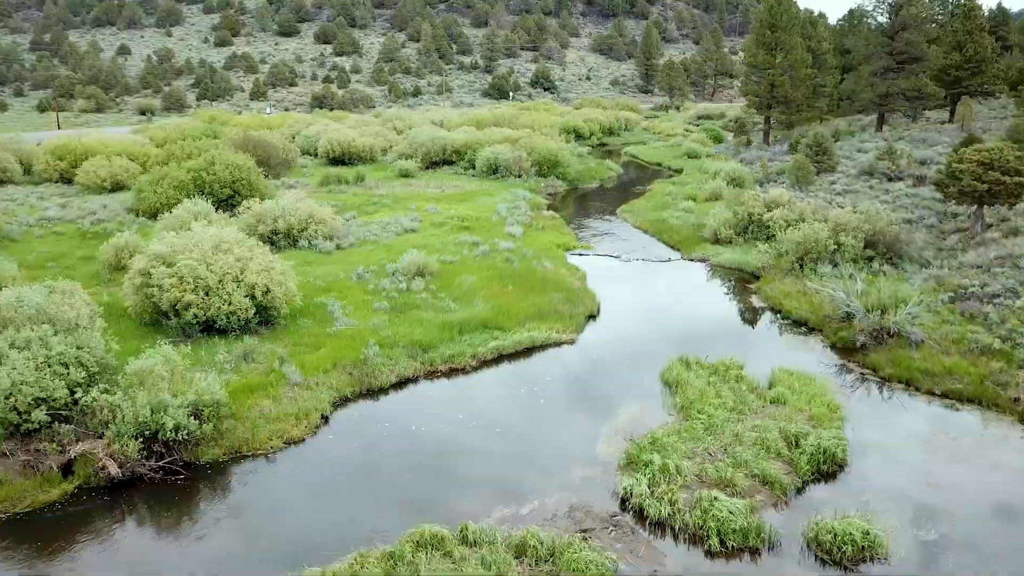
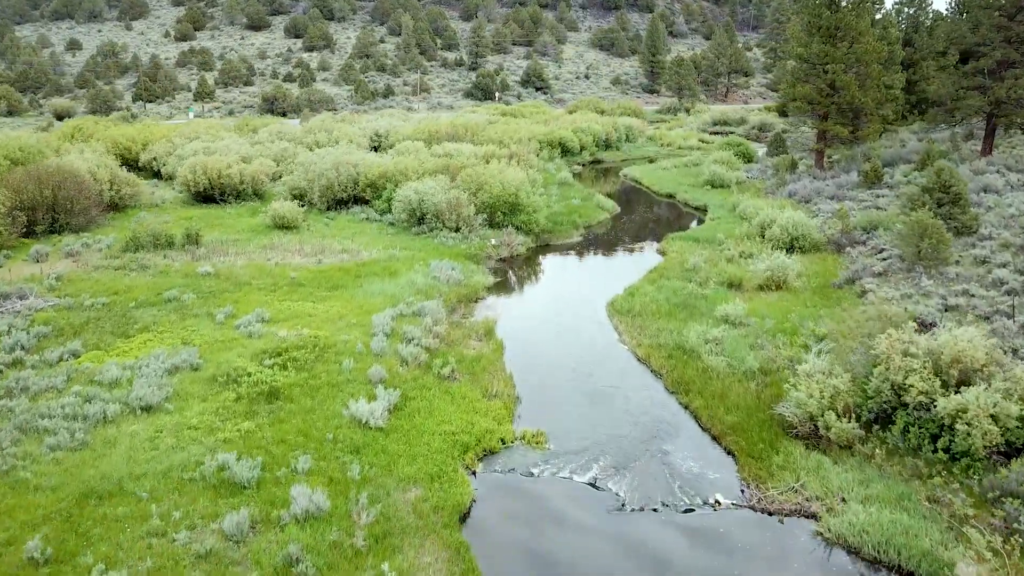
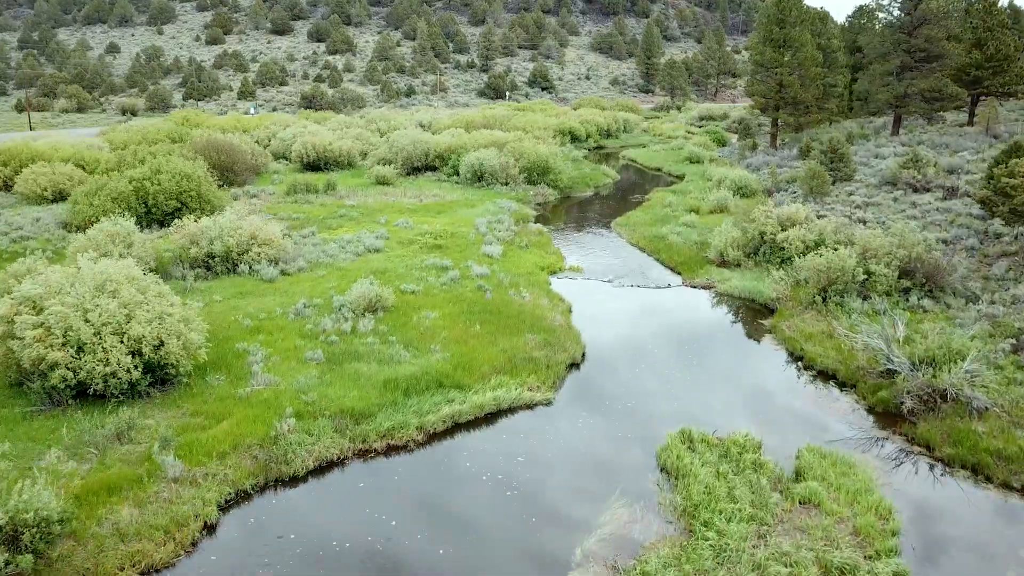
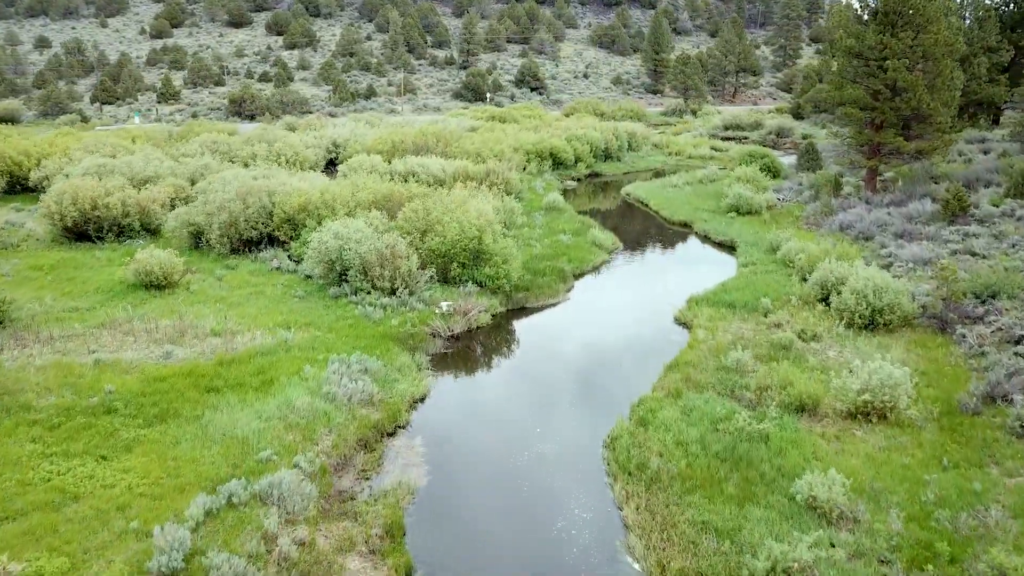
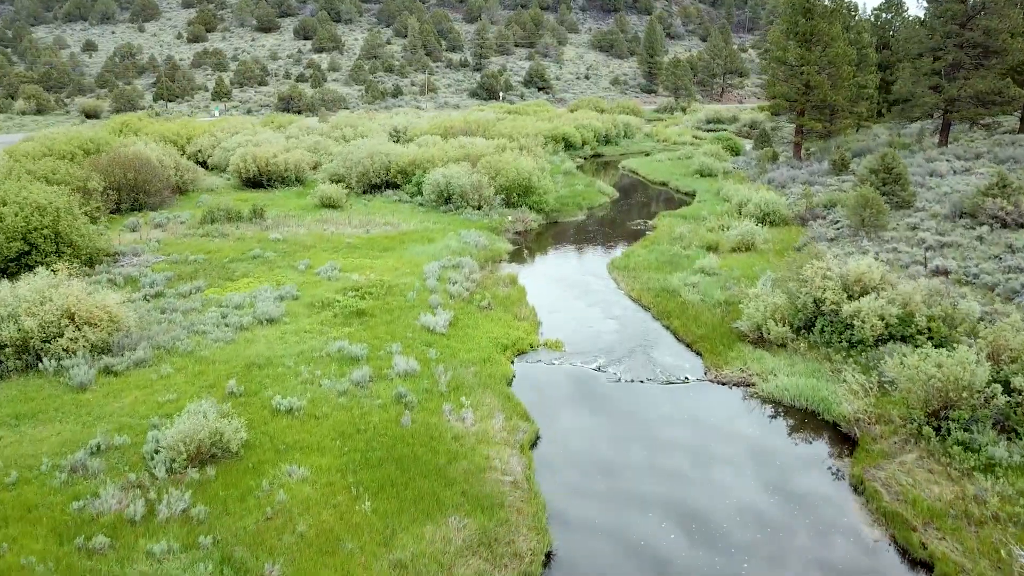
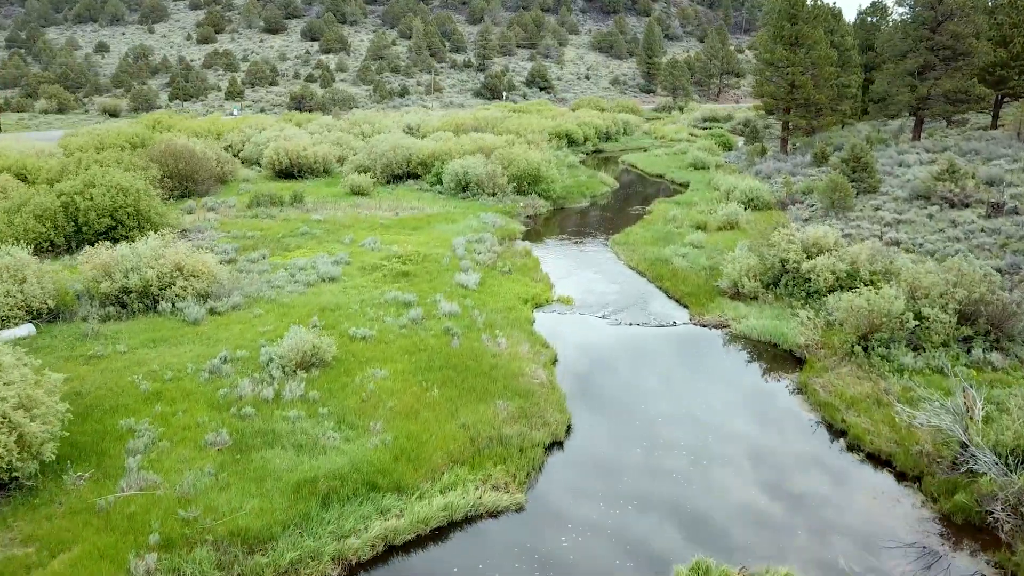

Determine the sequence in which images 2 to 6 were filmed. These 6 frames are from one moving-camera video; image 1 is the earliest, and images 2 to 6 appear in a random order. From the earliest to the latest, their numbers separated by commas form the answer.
3, 6, 5, 2, 4
